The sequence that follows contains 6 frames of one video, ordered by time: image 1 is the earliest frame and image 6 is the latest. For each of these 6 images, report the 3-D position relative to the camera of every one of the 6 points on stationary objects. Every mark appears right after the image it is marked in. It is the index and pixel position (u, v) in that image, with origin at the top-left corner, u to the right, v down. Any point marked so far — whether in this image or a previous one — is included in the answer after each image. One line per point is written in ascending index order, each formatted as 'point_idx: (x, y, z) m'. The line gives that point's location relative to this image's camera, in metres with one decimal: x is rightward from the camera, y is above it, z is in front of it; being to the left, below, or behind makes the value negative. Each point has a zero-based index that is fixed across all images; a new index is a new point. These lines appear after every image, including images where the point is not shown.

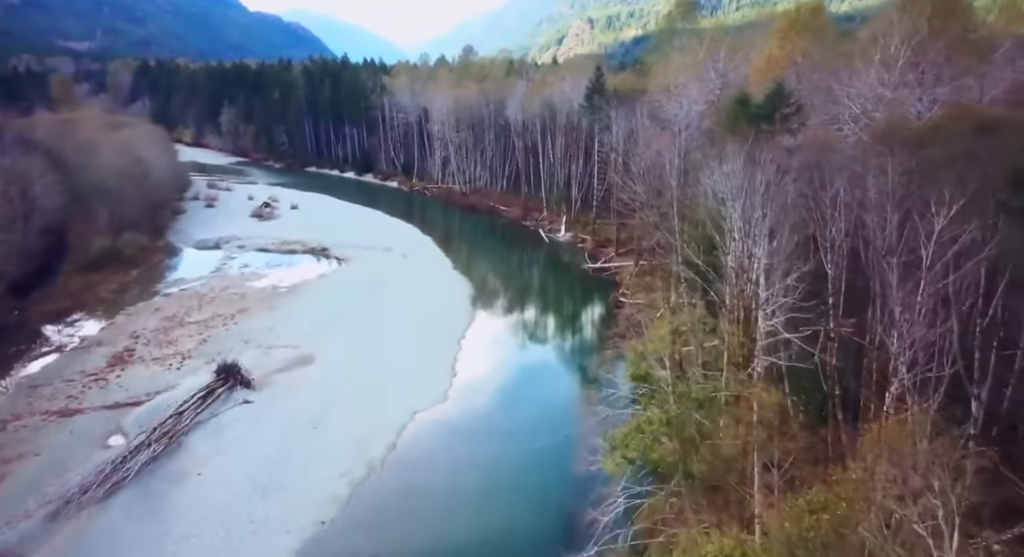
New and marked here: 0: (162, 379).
0: (-11.4, -3.3, +19.4) m
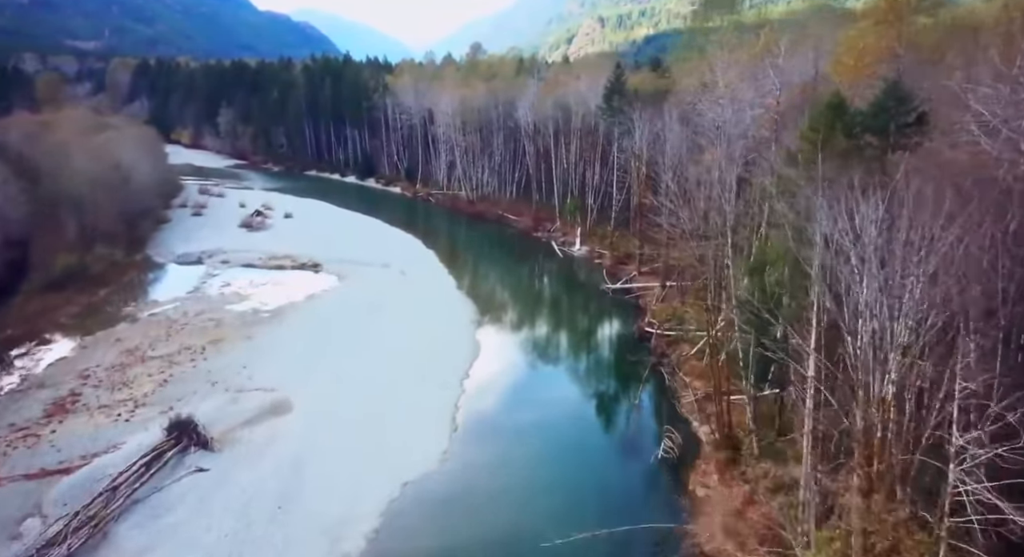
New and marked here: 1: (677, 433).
0: (-11.1, -4.2, +16.2) m
1: (+4.8, -4.6, +17.5) m
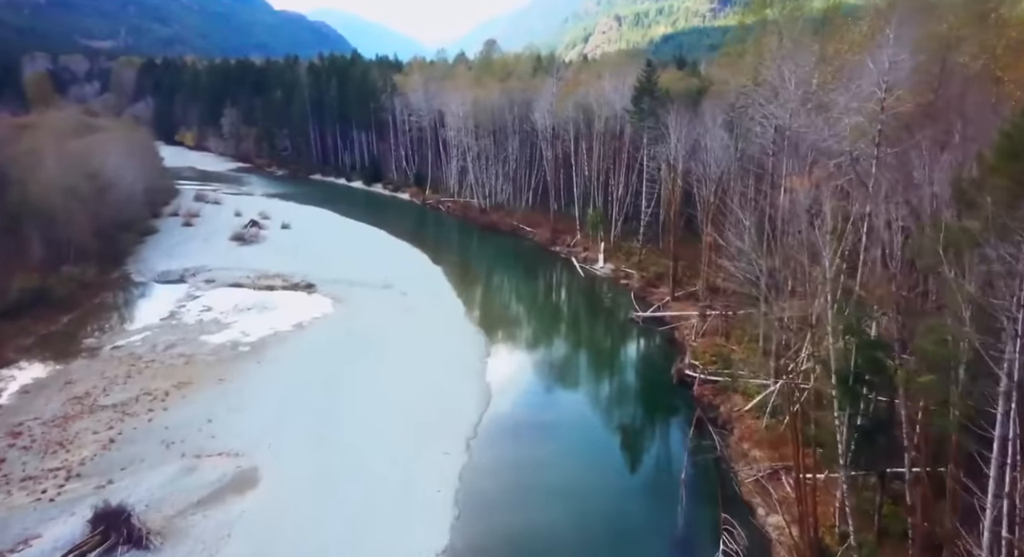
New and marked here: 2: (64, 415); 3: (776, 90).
0: (-10.7, -5.3, +12.9) m
1: (+5.2, -5.7, +13.9) m
2: (-12.9, -3.9, +17.2) m
3: (+8.0, +5.7, +18.0) m
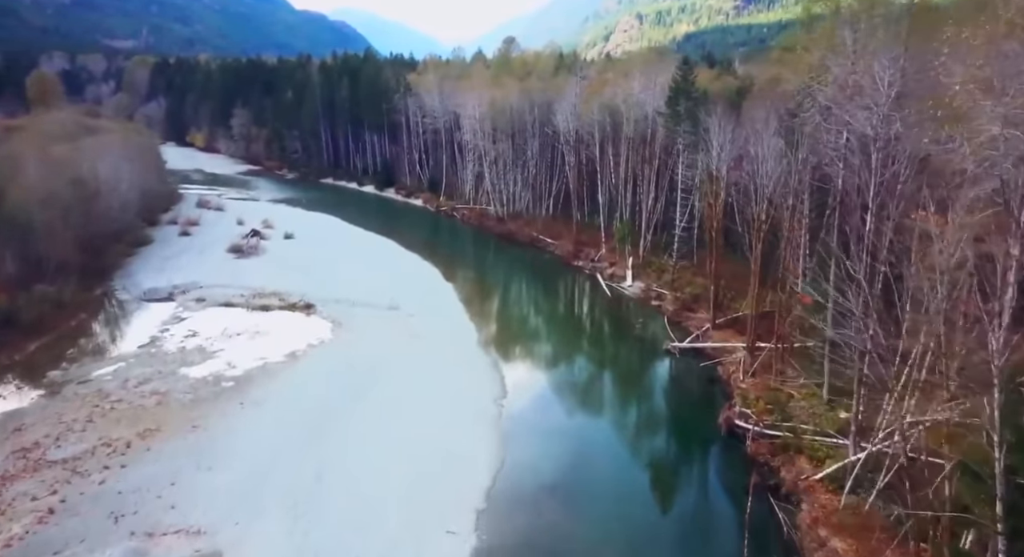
0: (-10.3, -6.2, +10.3) m
1: (+5.6, -6.8, +10.7) m
2: (-12.4, -4.8, +14.6) m
3: (+8.5, +4.6, +14.8) m
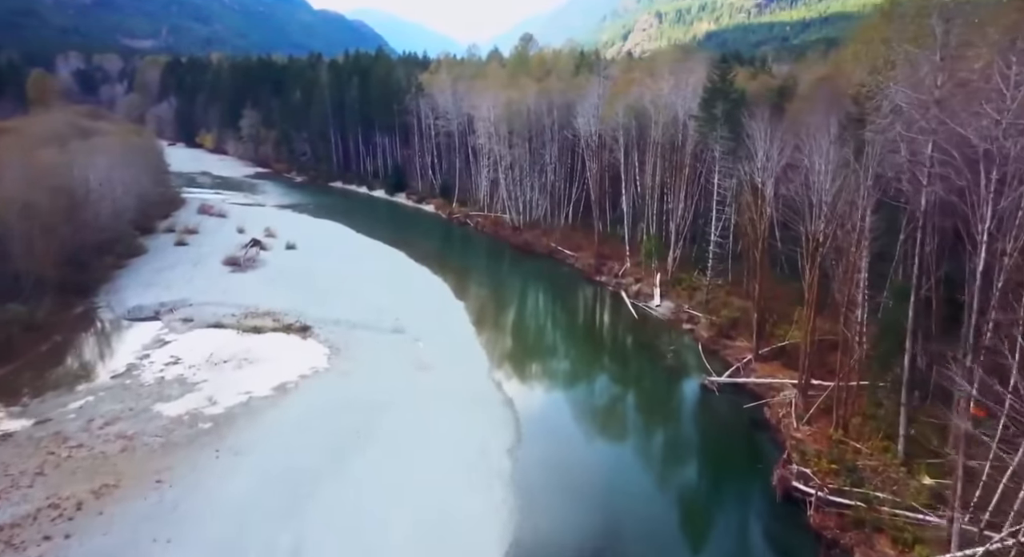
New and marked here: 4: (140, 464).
0: (-10.1, -6.9, +7.9) m
1: (+5.8, -7.6, +8.0) m
2: (-12.1, -5.5, +12.4) m
3: (+8.9, +3.7, +12.0) m
4: (-9.6, -4.7, +15.4) m
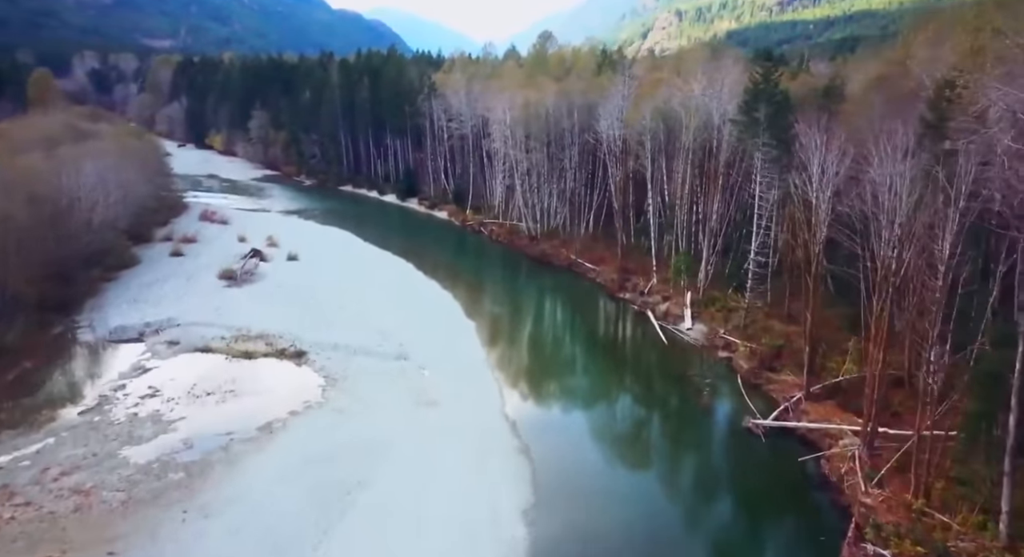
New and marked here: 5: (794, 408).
0: (-10.0, -7.7, +5.8) m
1: (+5.9, -8.5, +5.4) m
2: (-11.8, -6.2, +10.2) m
3: (+9.3, +2.9, +9.3) m
4: (-9.2, -5.5, +13.2) m
5: (+8.9, -3.9, +18.9) m
